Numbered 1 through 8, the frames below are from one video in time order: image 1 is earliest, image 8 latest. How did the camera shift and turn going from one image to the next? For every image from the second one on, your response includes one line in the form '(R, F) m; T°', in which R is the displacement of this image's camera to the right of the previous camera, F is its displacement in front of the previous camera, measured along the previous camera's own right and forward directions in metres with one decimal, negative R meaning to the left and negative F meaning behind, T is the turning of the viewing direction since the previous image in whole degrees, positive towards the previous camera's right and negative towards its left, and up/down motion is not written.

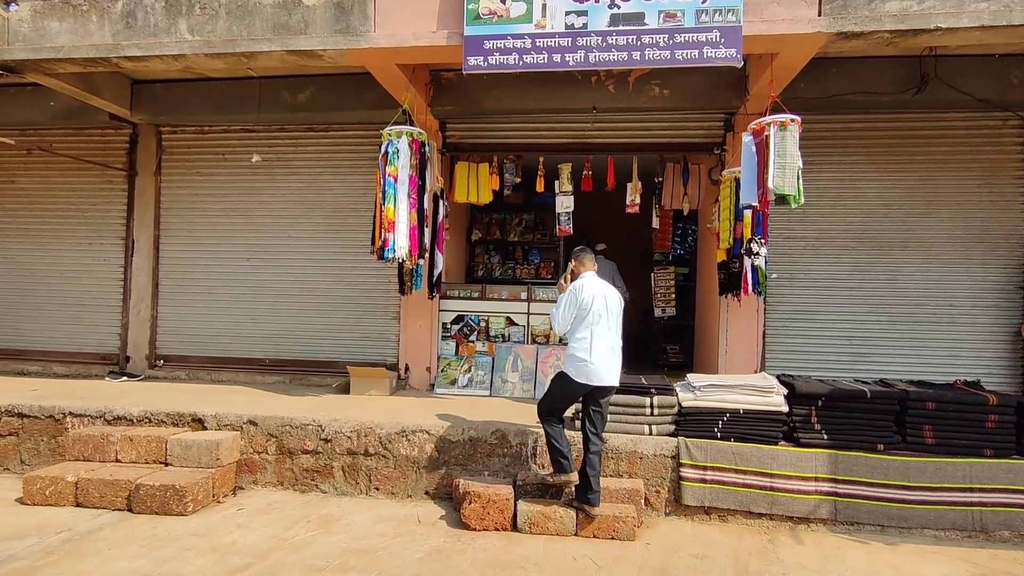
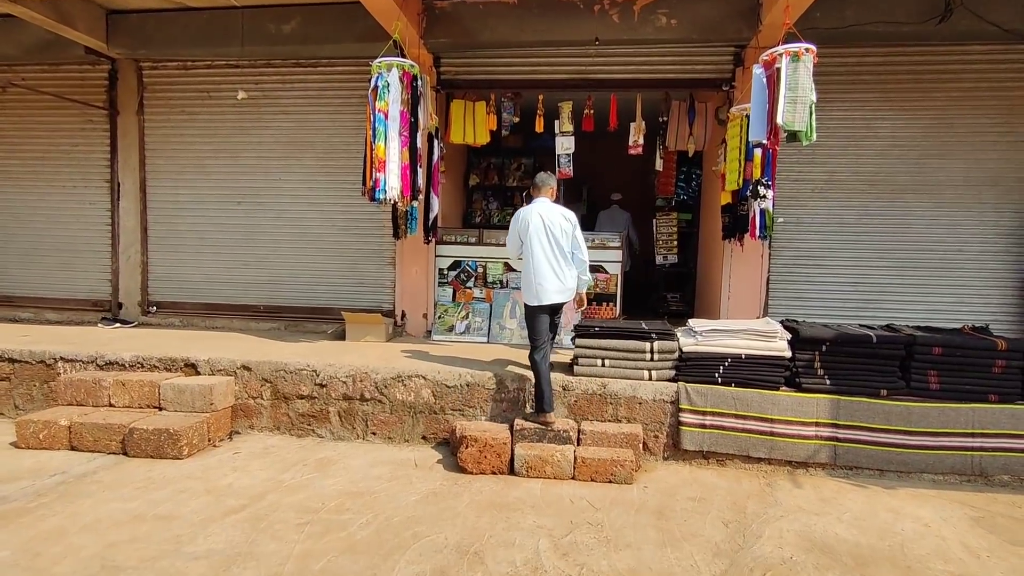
(0.0, +0.2) m; 0°
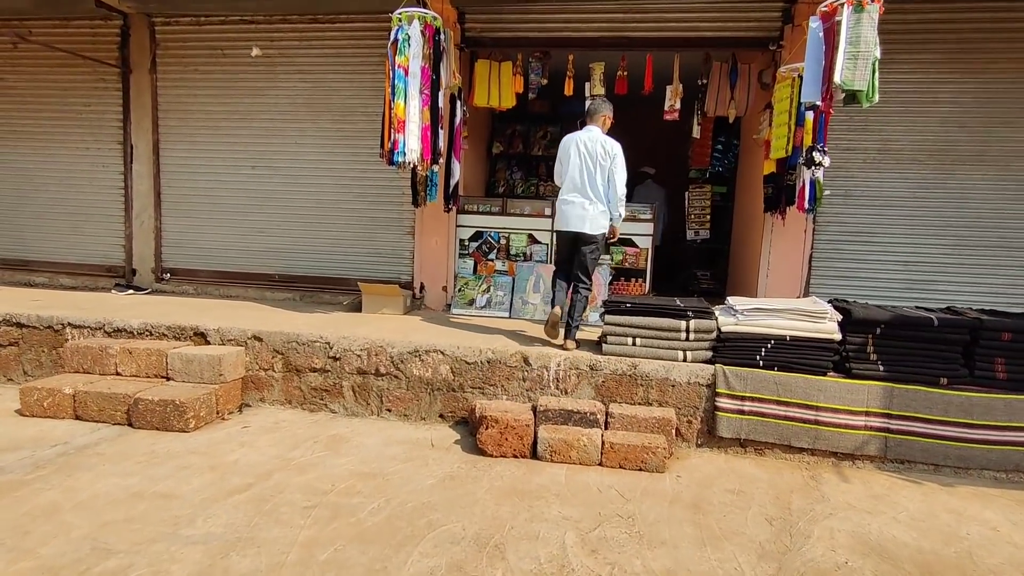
(0.0, +0.3) m; -2°
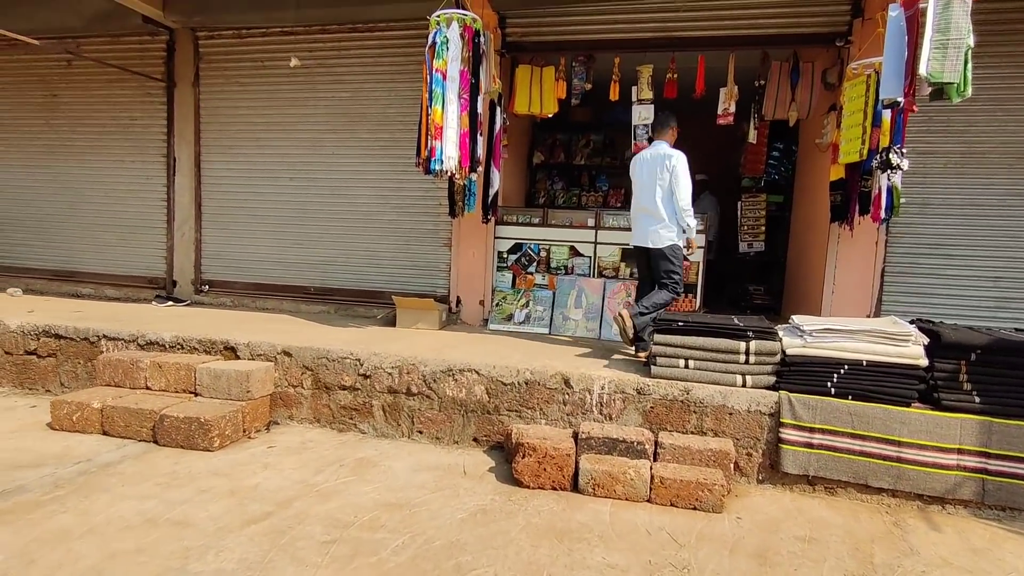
(0.0, +0.3) m; -4°
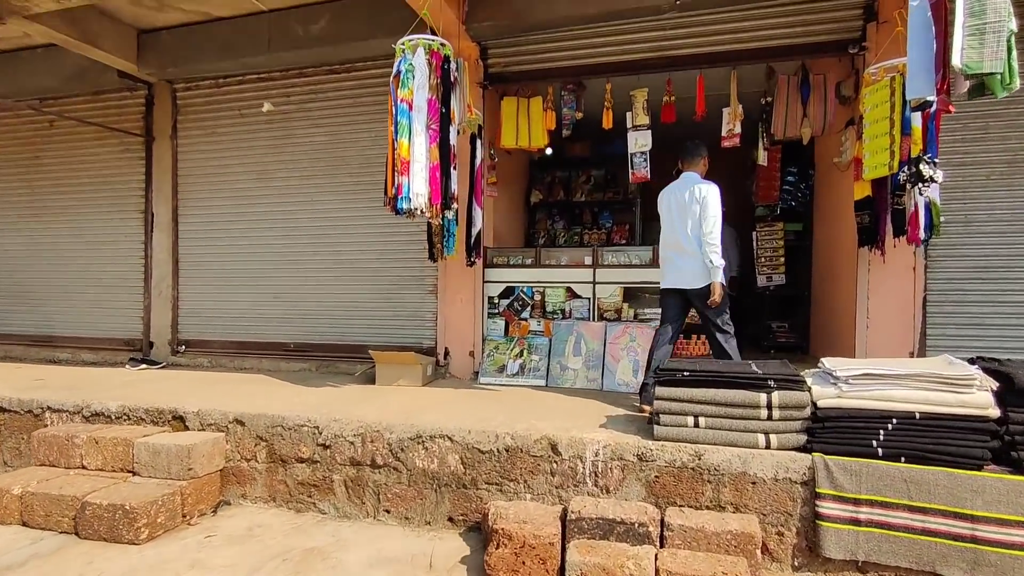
(+0.3, +0.6) m; -2°
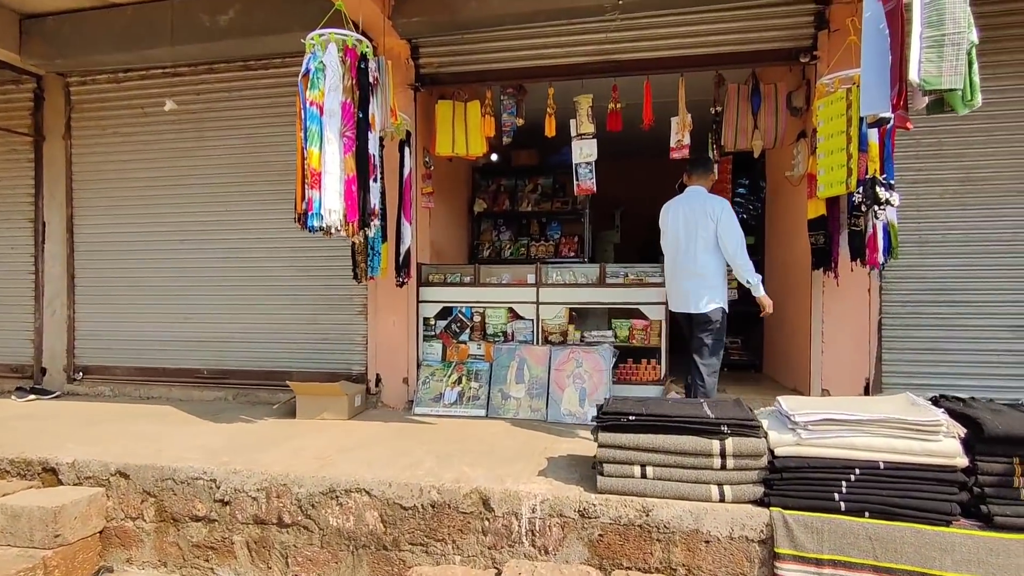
(+0.2, +0.4) m; +4°
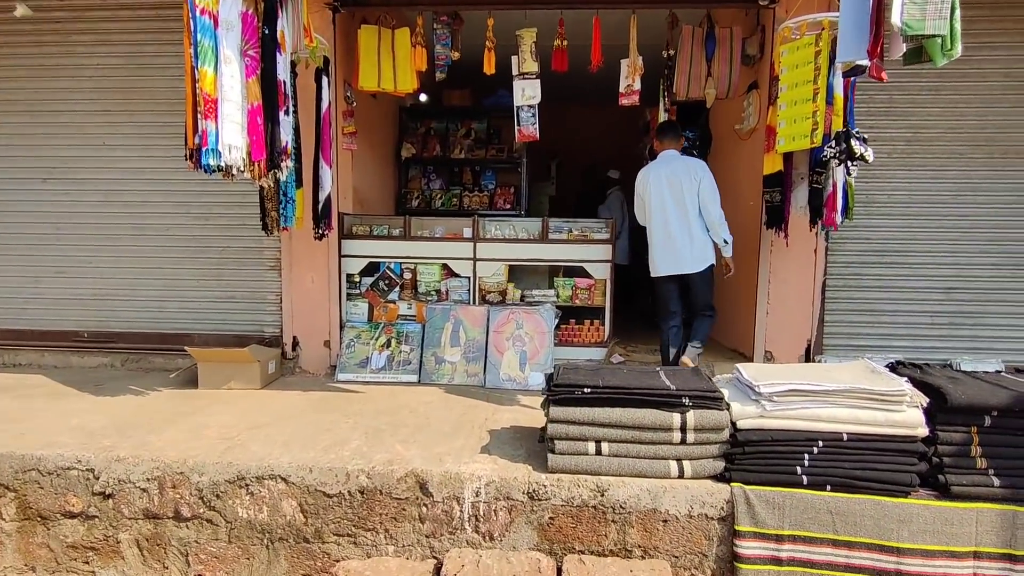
(-0.1, +0.4) m; +8°
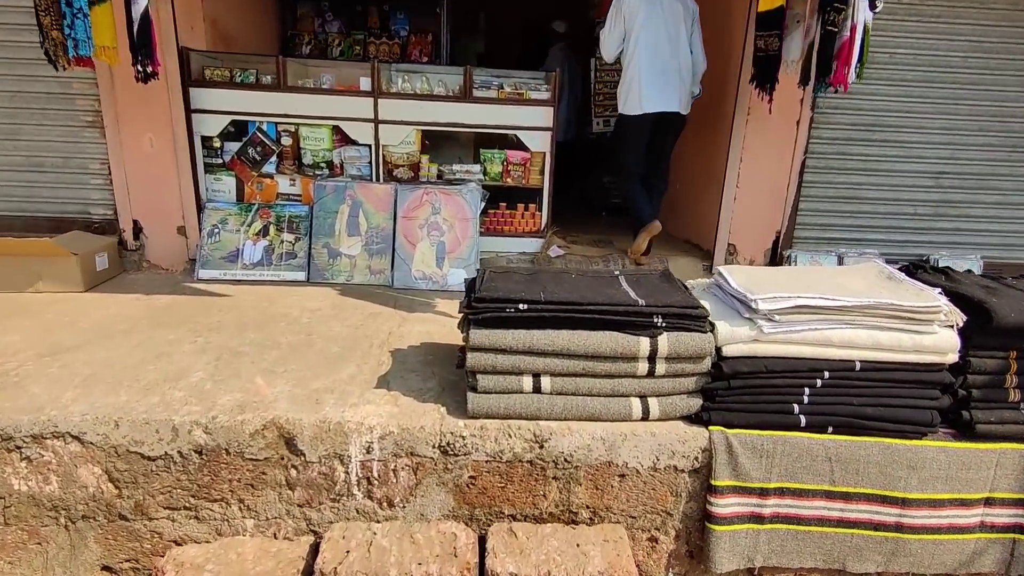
(+0.1, +0.9) m; +7°
